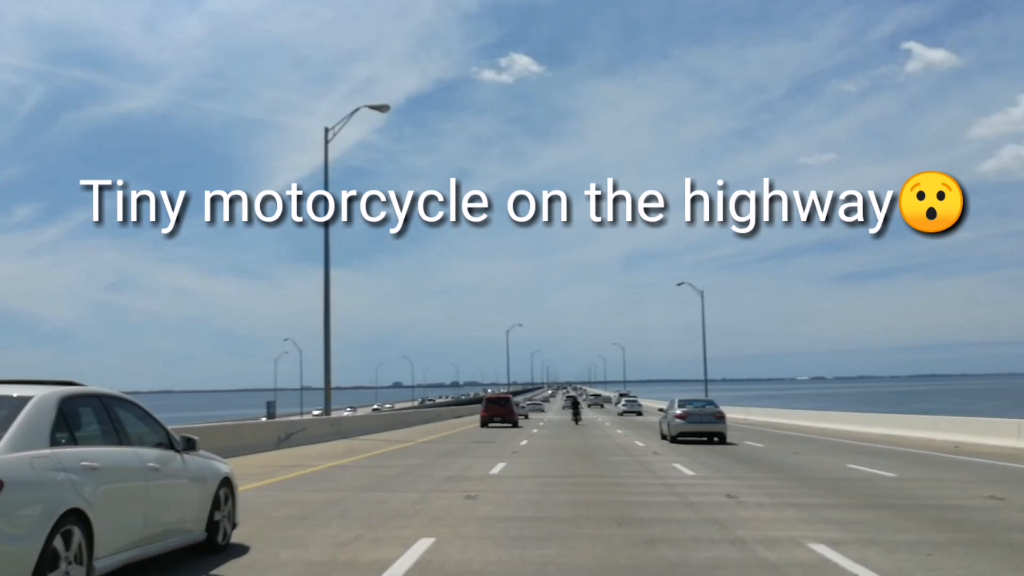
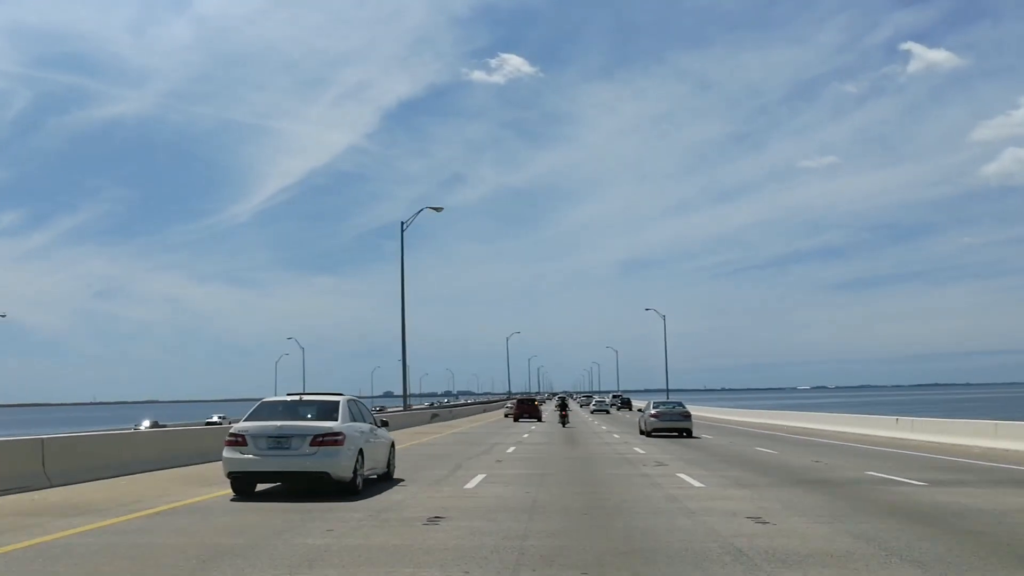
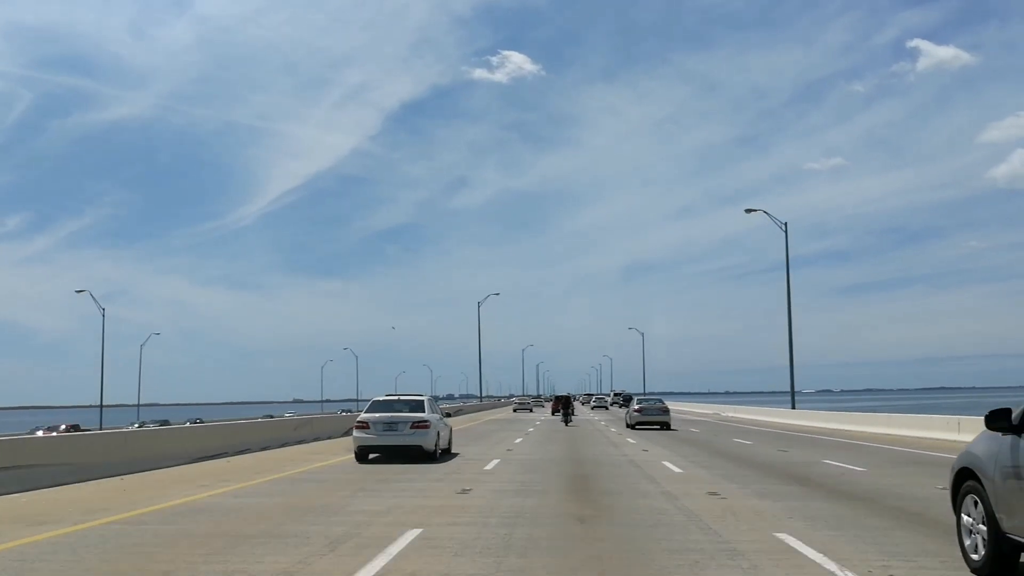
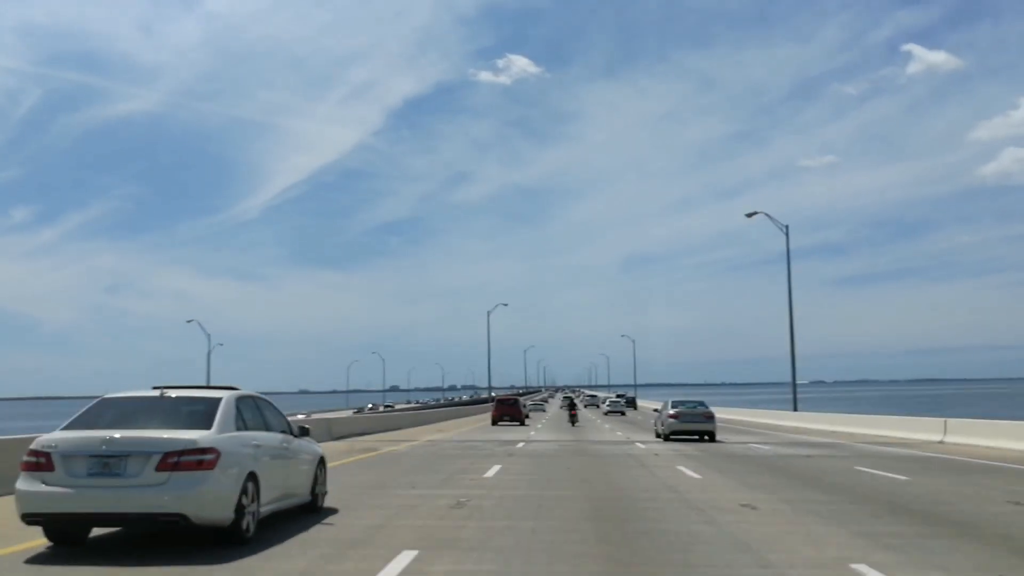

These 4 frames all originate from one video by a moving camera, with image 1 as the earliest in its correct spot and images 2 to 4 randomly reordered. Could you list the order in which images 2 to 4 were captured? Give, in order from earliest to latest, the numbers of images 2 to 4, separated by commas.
4, 2, 3
